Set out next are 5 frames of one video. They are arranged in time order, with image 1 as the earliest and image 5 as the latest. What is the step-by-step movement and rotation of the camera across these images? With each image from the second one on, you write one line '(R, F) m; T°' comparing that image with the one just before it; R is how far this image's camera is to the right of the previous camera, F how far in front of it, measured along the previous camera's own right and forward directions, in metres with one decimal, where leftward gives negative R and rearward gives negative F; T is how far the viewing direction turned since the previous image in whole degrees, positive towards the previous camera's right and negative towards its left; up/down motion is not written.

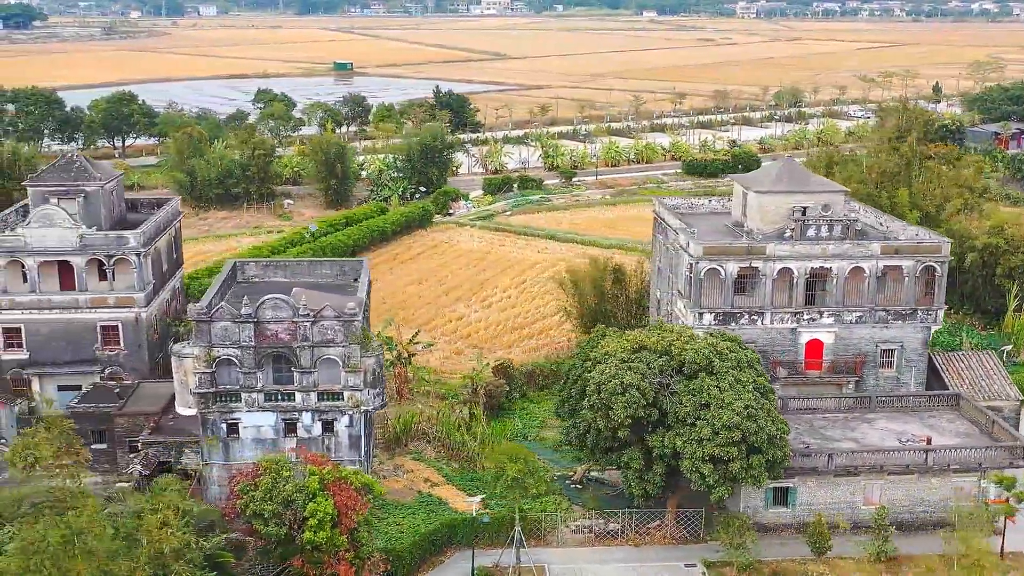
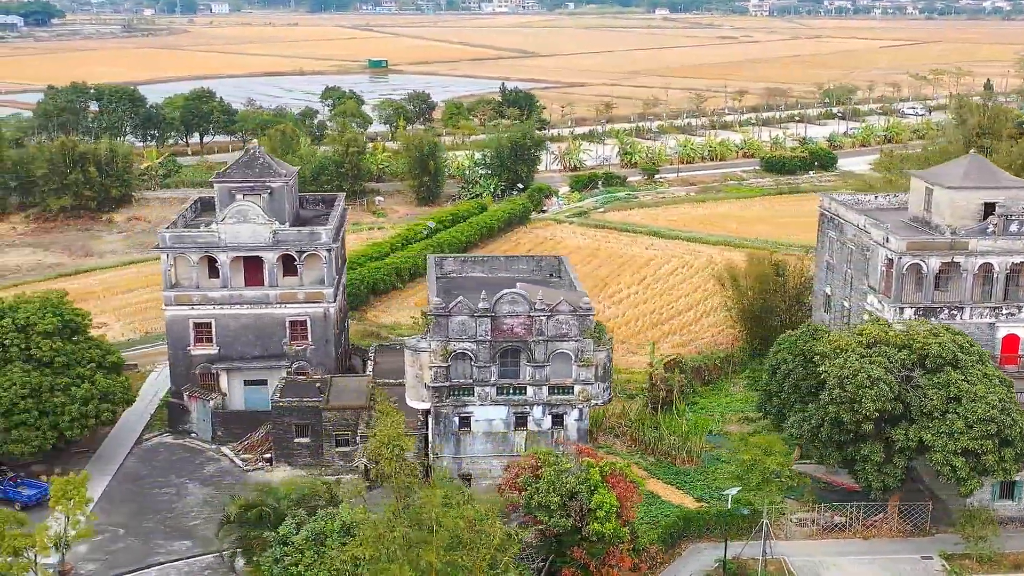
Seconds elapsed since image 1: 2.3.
(-5.5, -0.2) m; 0°
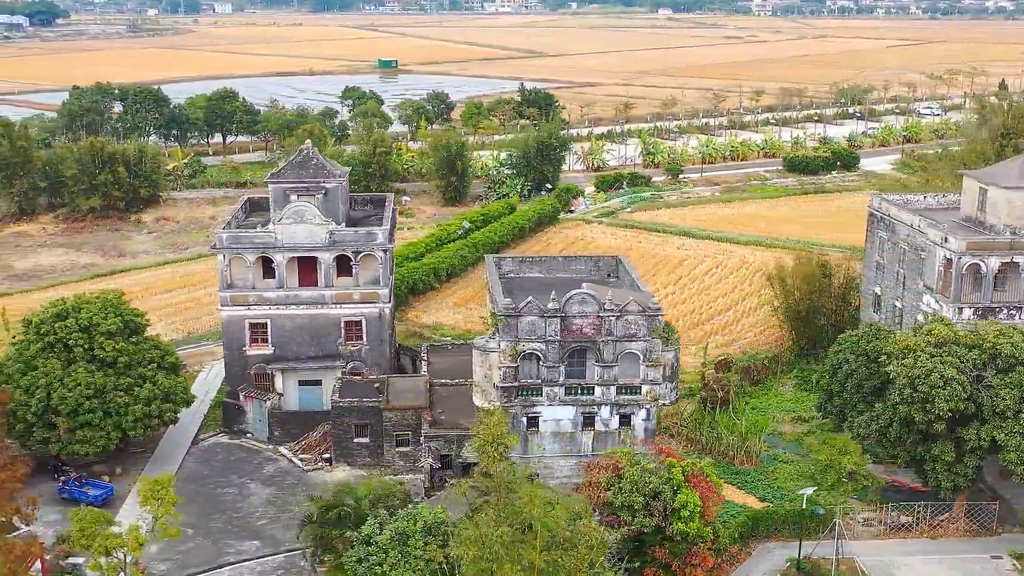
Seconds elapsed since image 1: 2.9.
(-1.6, -0.1) m; 0°
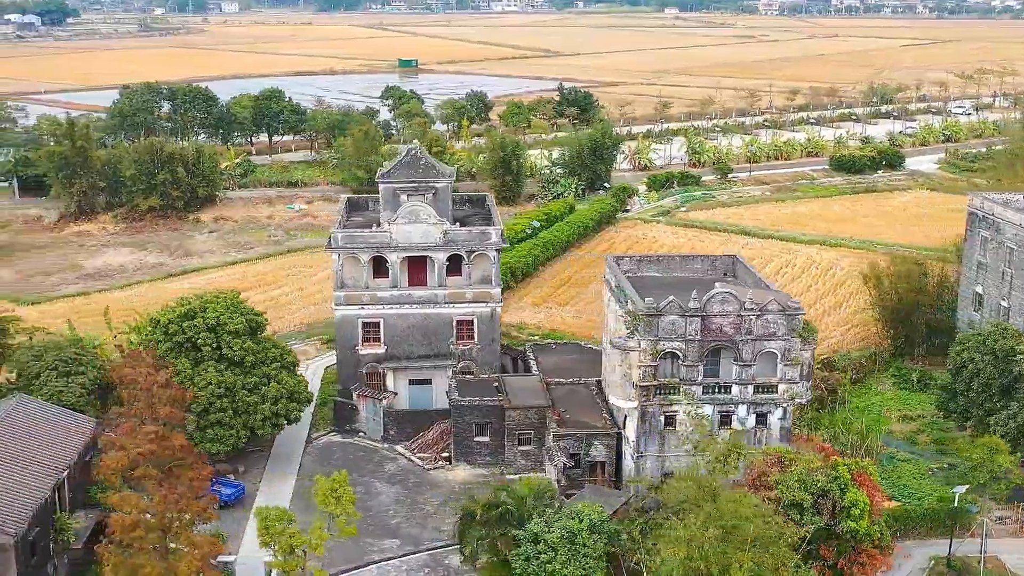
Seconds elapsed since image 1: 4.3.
(-3.3, -0.1) m; 0°
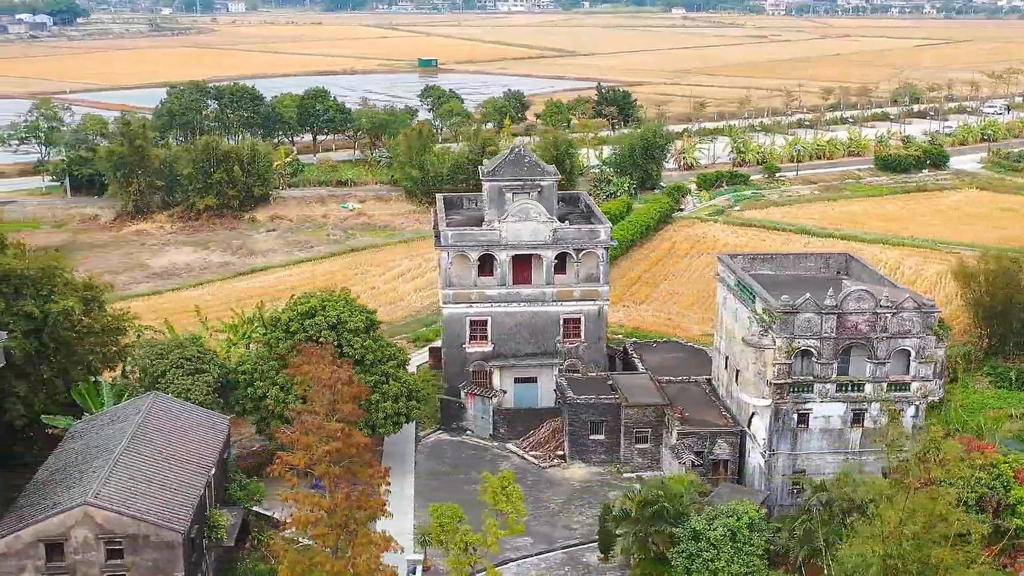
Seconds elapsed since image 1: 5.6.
(-3.2, +0.1) m; 0°
